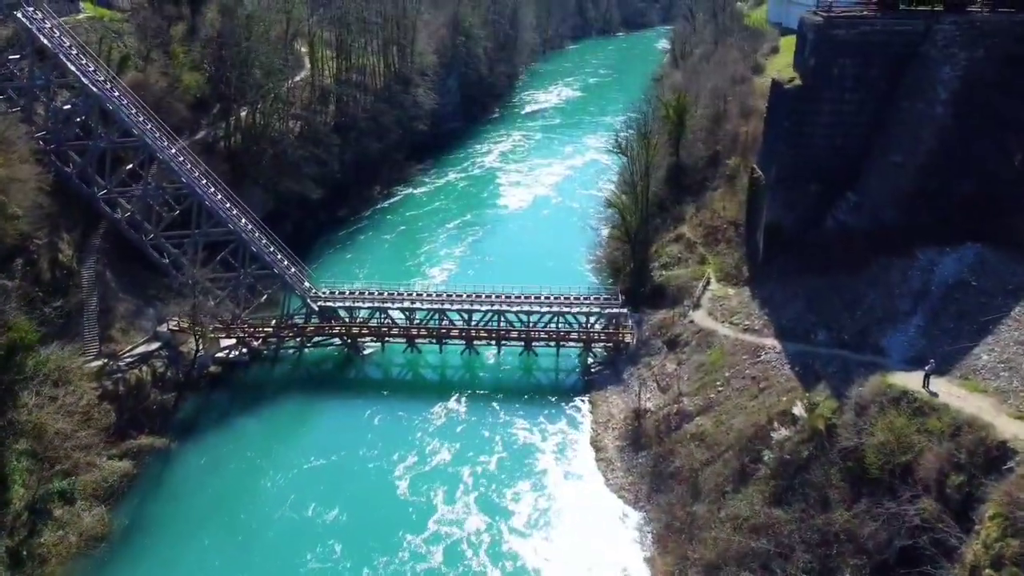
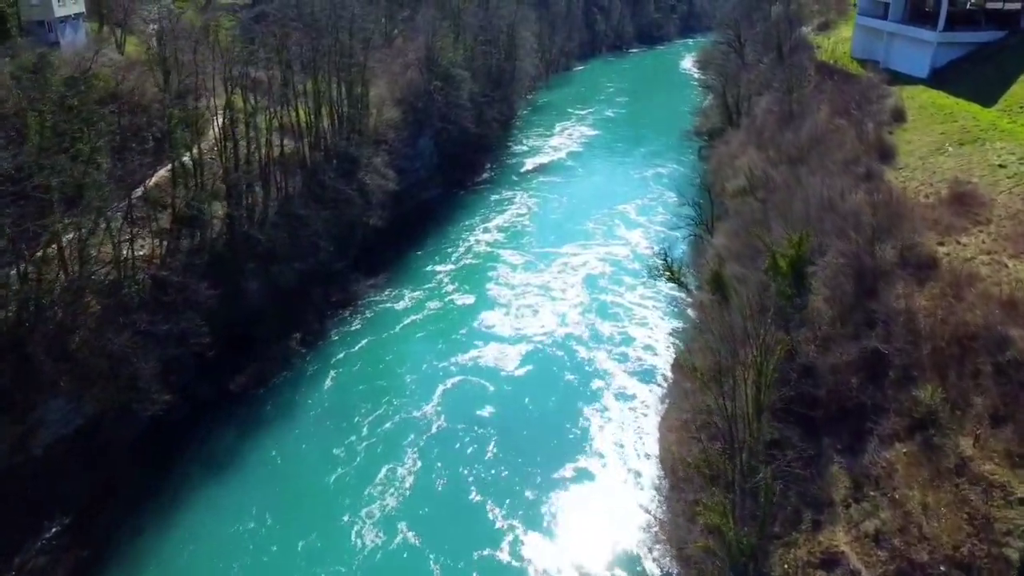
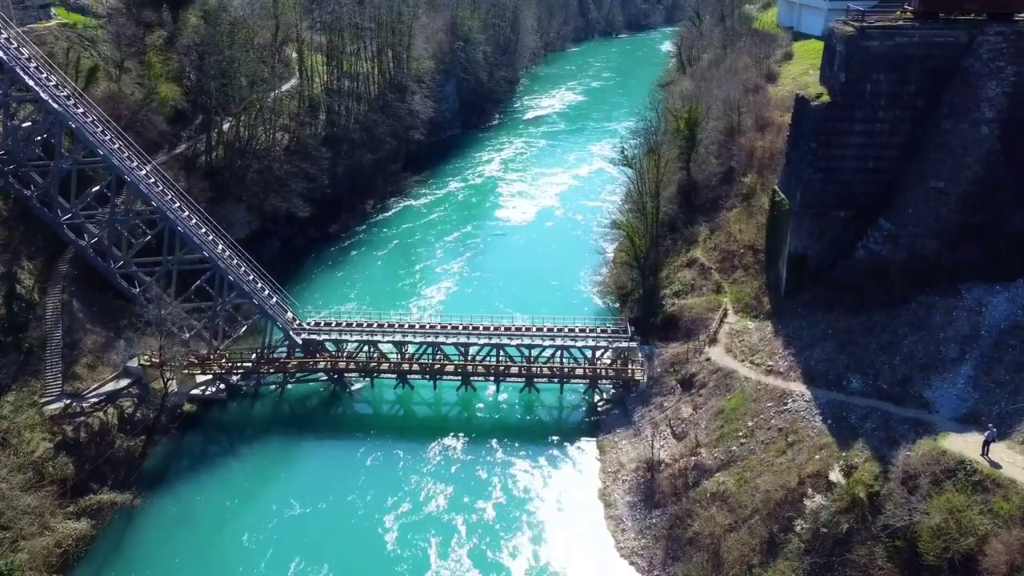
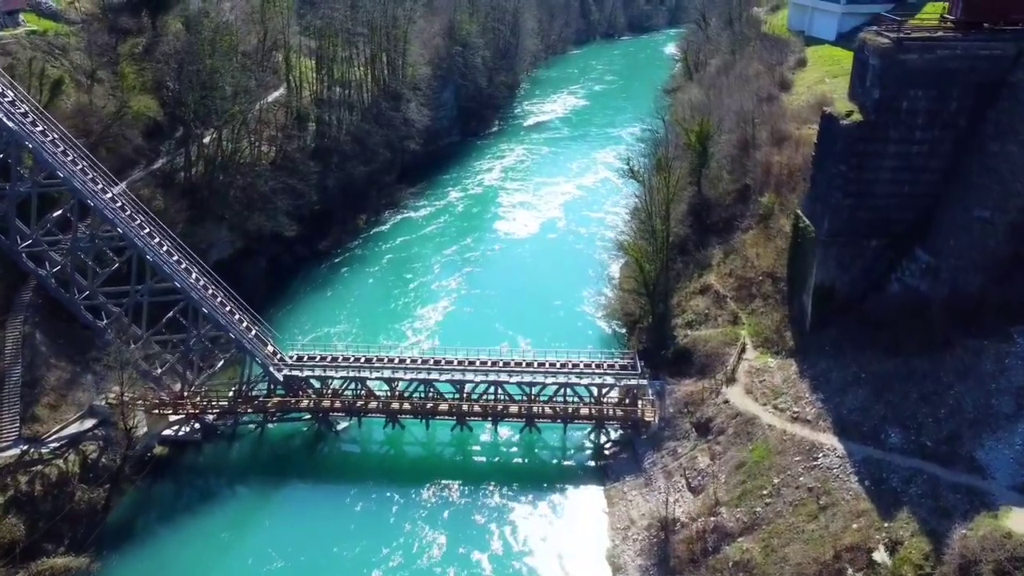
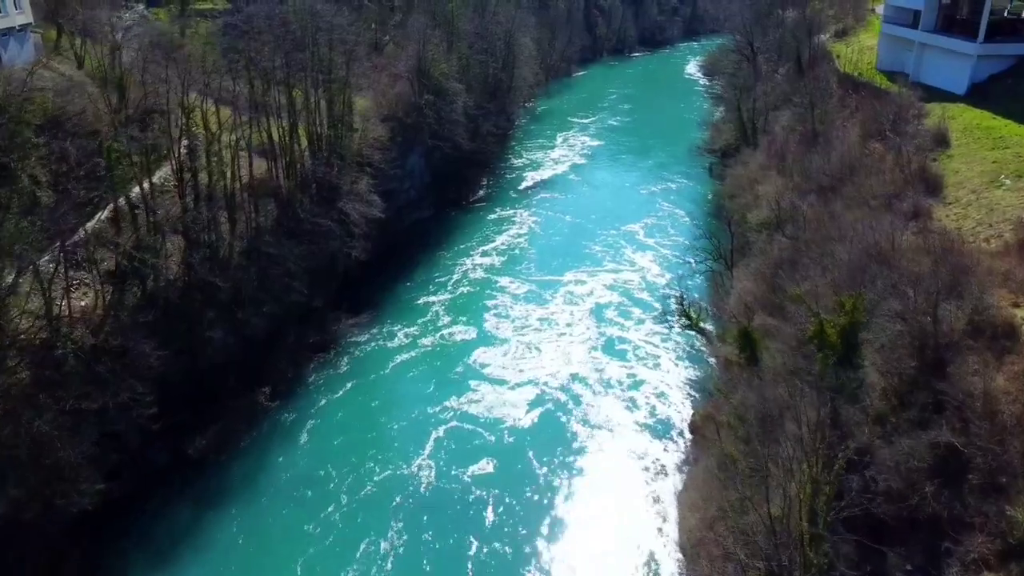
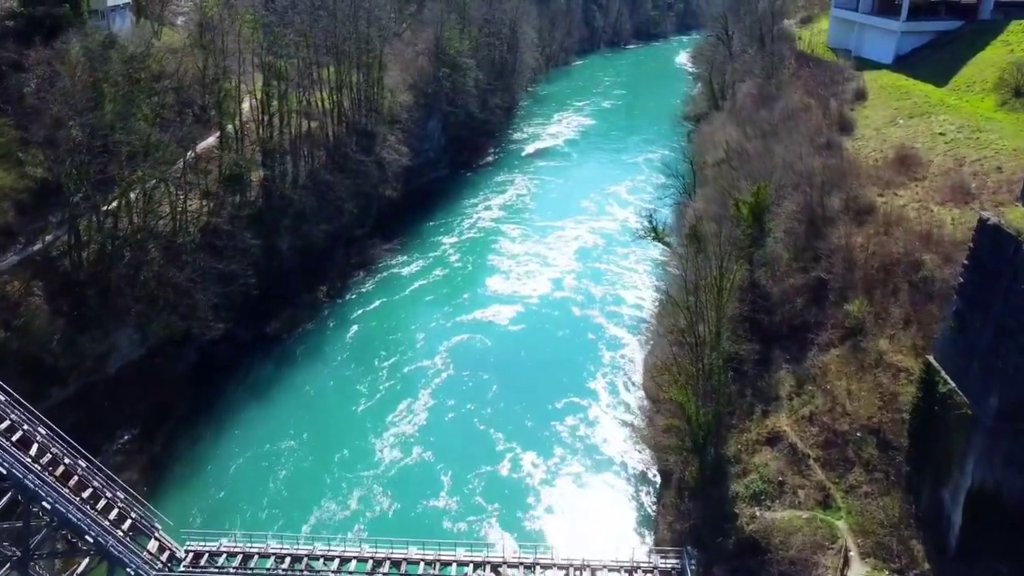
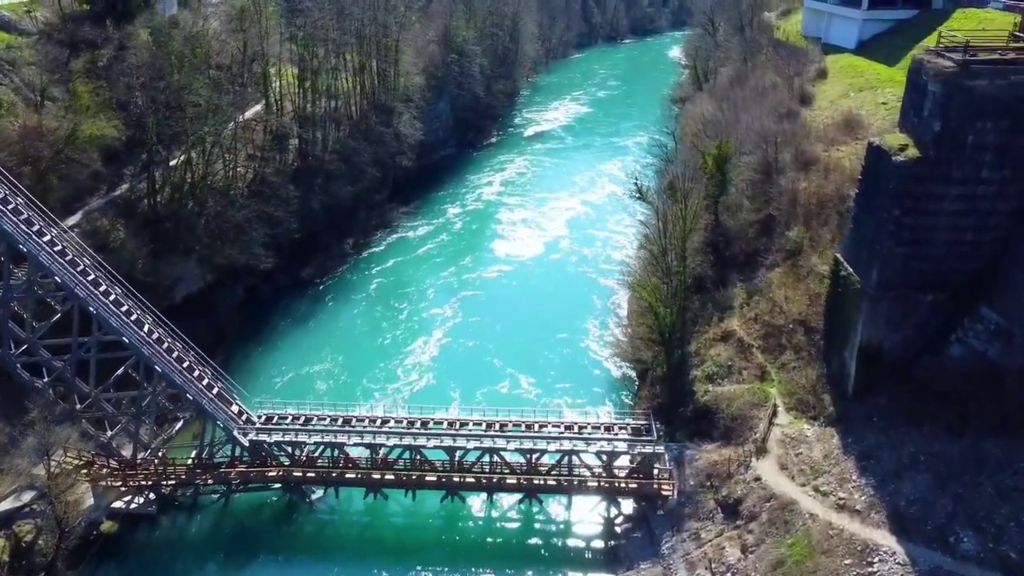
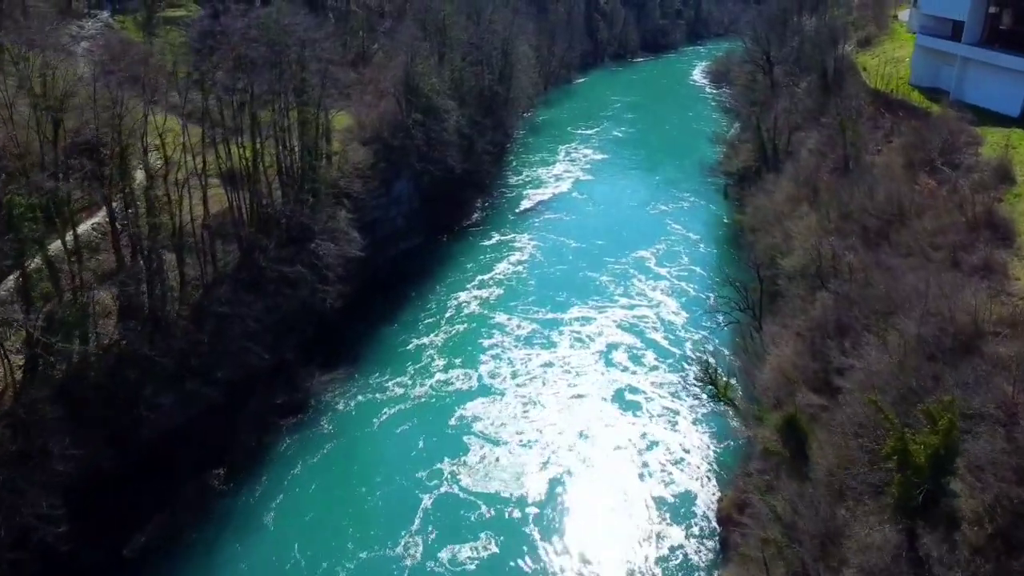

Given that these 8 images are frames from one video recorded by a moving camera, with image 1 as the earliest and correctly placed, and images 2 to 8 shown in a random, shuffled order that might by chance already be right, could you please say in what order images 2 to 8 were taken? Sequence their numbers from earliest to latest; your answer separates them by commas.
3, 4, 7, 6, 2, 5, 8
